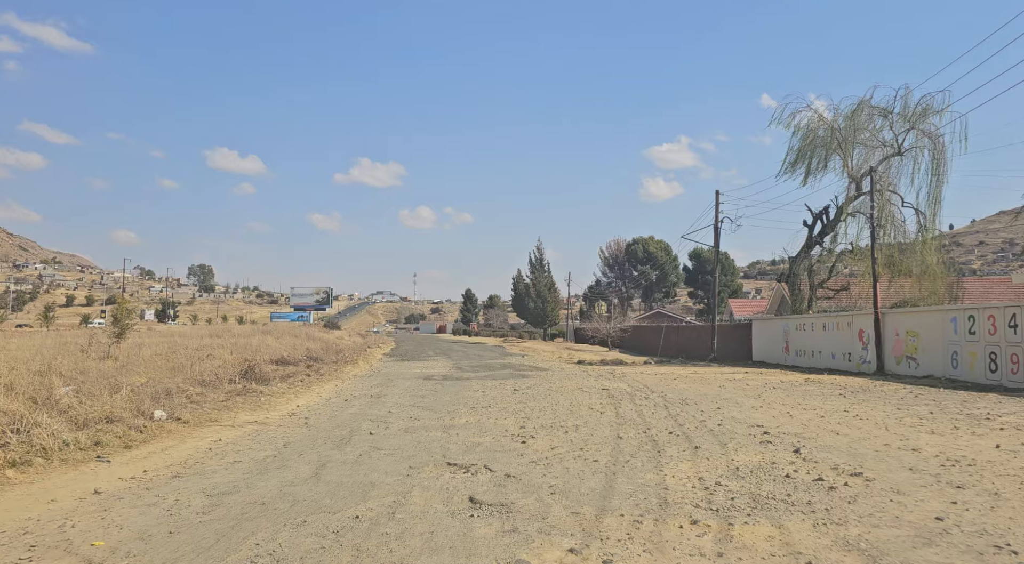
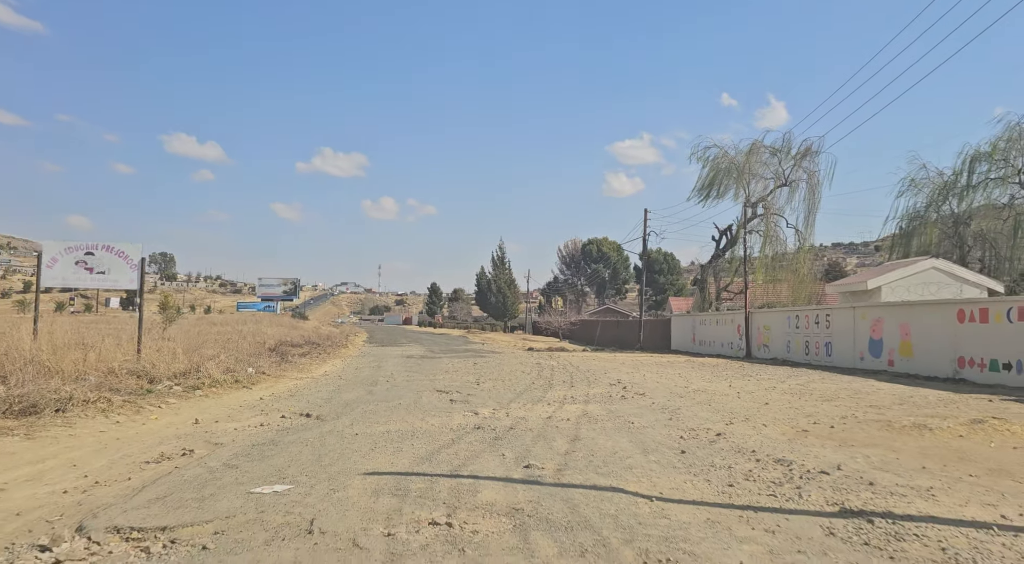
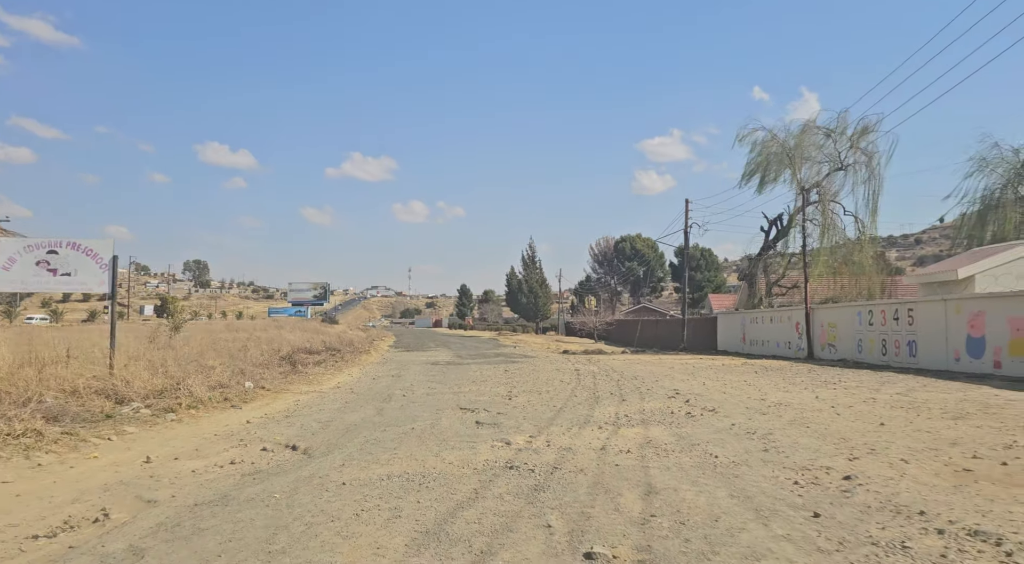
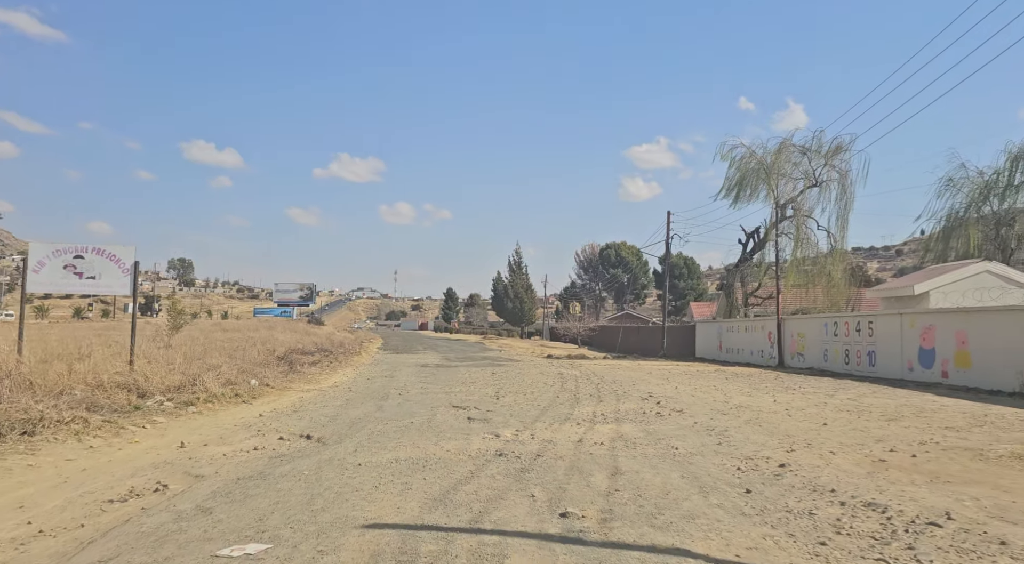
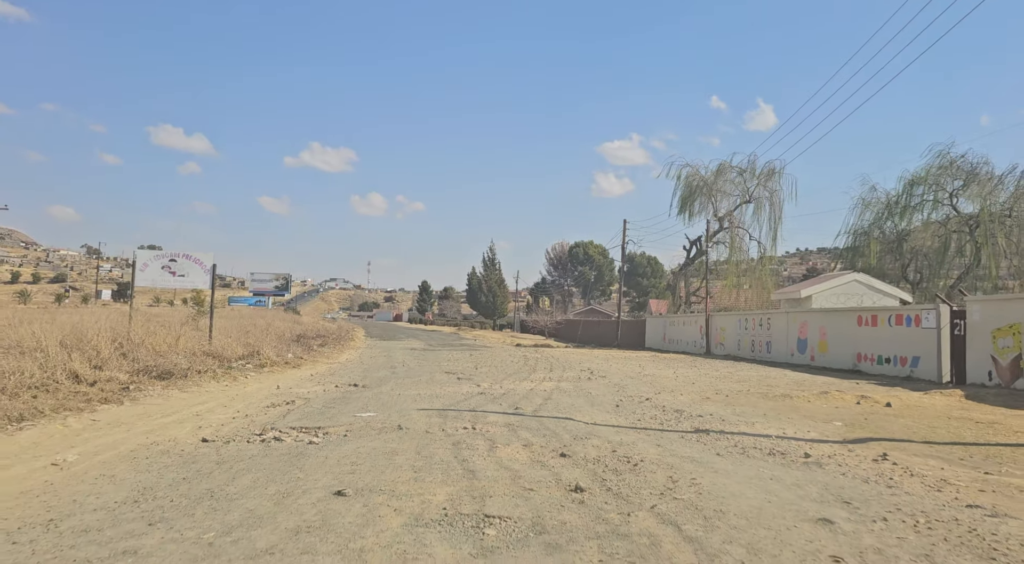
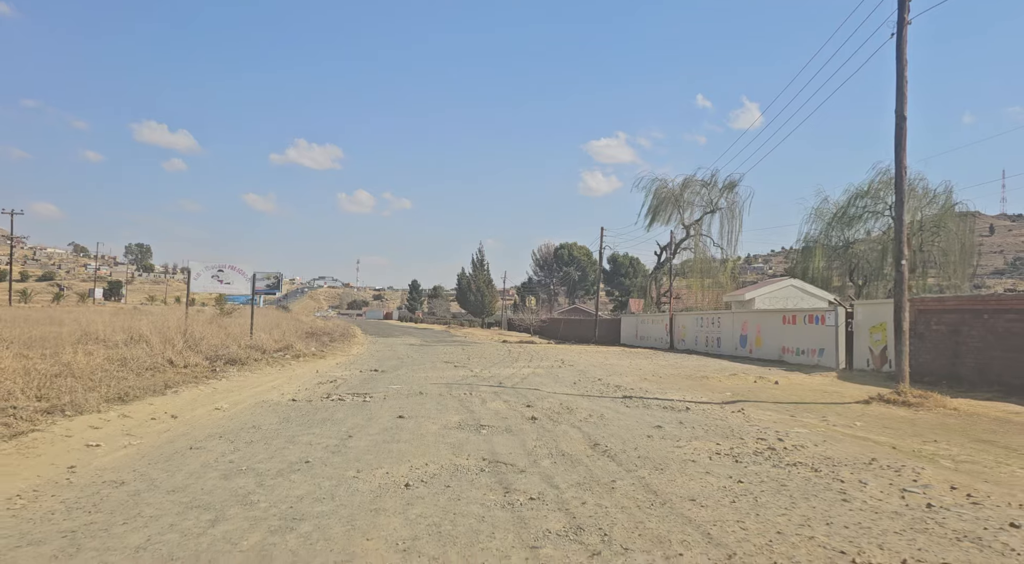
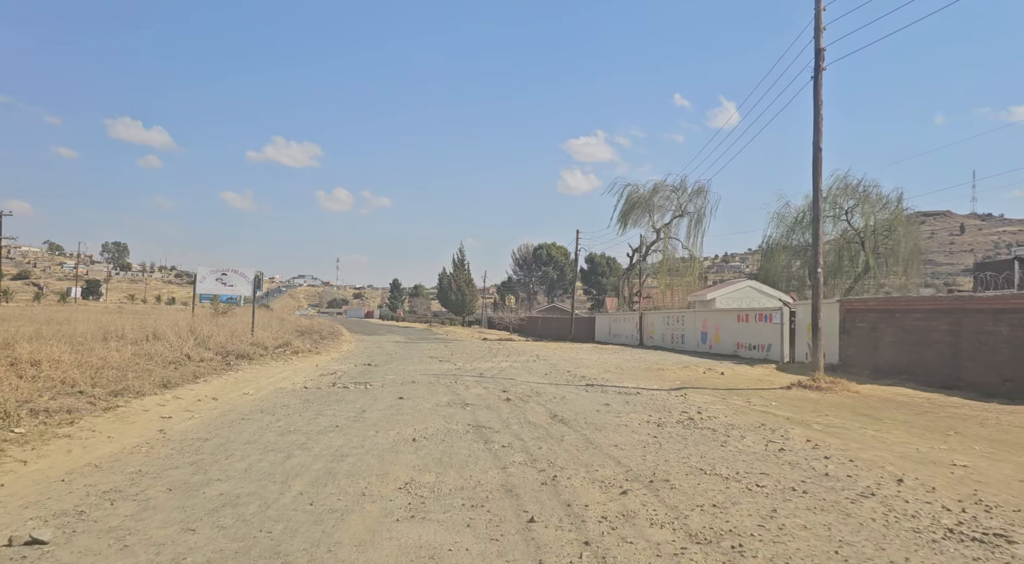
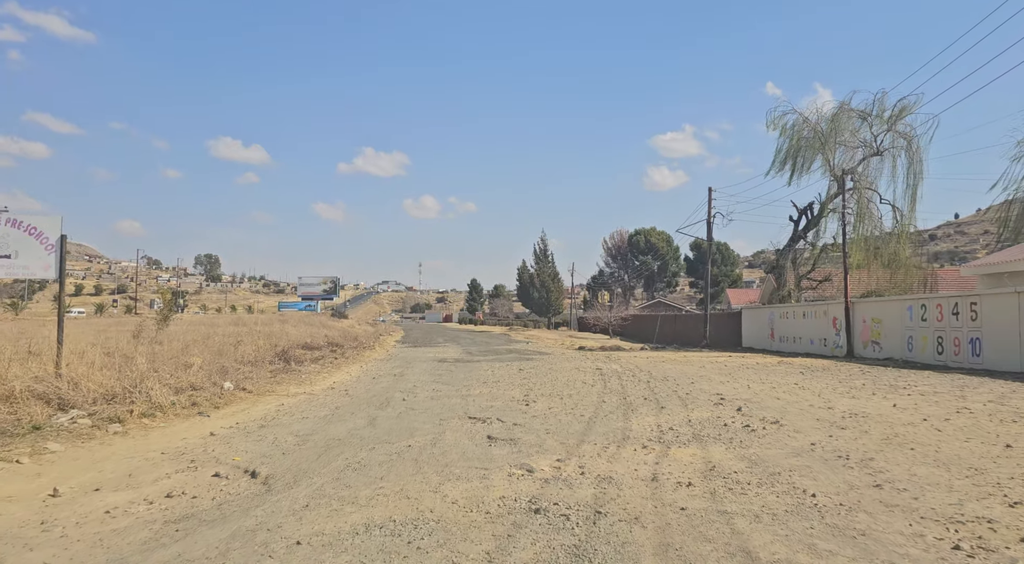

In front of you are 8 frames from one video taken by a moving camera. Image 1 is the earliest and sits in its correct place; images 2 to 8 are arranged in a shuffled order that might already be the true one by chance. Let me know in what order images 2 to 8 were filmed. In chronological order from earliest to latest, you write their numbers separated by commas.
8, 3, 4, 2, 5, 6, 7
